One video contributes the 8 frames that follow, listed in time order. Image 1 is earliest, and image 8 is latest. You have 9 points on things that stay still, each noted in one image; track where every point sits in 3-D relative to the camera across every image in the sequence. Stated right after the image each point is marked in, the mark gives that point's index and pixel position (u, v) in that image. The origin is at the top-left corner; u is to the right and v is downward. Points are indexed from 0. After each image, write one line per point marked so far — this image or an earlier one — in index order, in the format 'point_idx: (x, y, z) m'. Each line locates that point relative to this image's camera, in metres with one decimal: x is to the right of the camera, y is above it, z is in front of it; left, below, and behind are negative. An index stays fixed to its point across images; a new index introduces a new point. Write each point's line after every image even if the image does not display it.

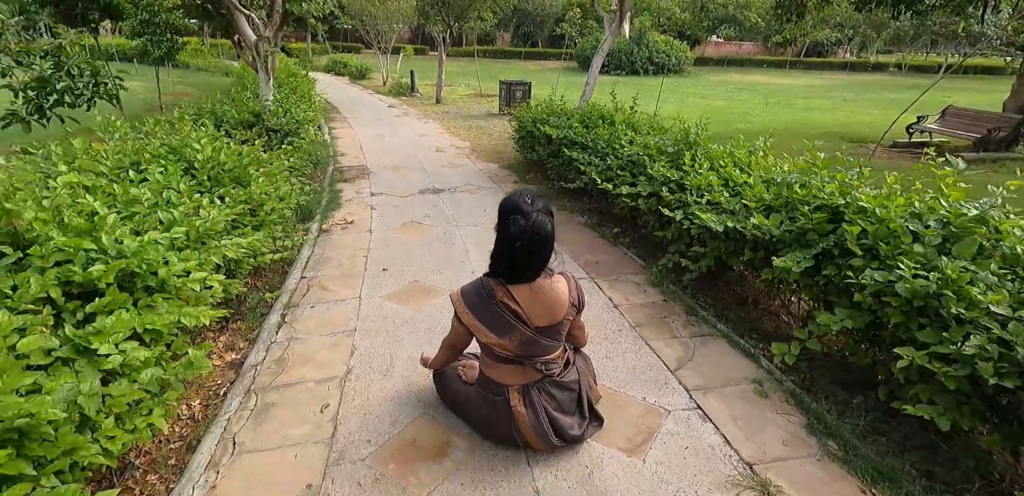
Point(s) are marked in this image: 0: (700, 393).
0: (+0.8, -0.6, +2.0) m
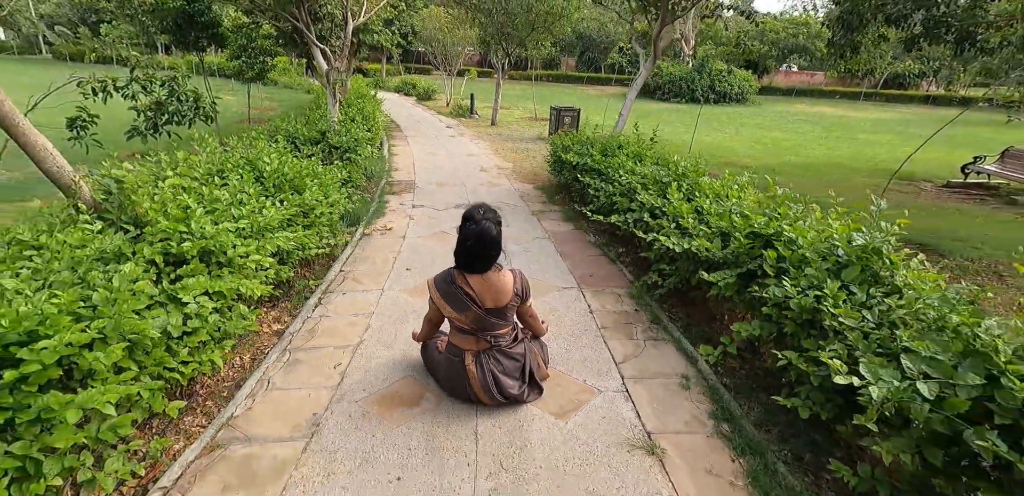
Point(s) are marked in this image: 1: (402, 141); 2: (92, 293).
0: (+0.6, -0.7, +2.3) m
1: (-2.7, +2.8, +12.0) m
2: (-1.6, -0.2, +1.7) m
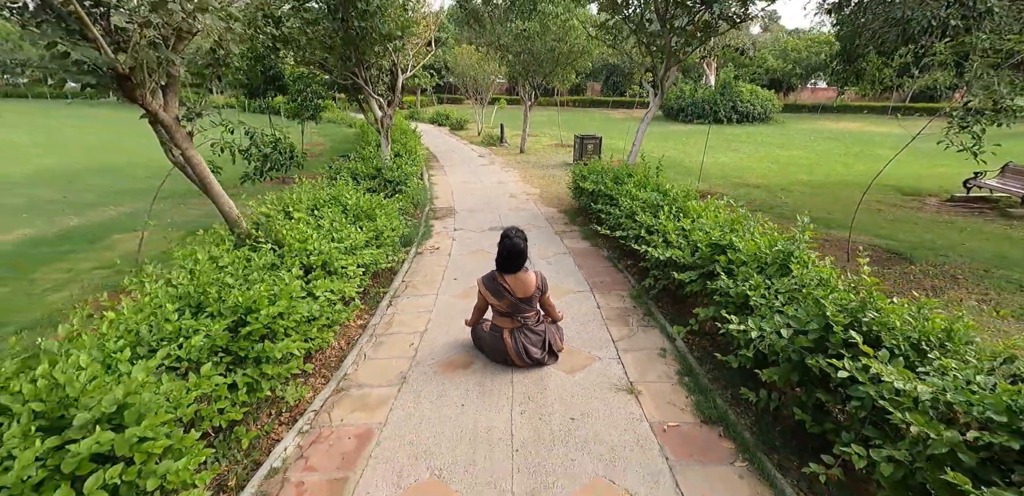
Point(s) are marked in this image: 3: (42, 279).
0: (+0.8, -0.7, +3.2) m
1: (-2.0, +2.2, +13.2) m
2: (-1.5, -0.2, +2.8) m
3: (-5.6, -0.4, +5.5) m
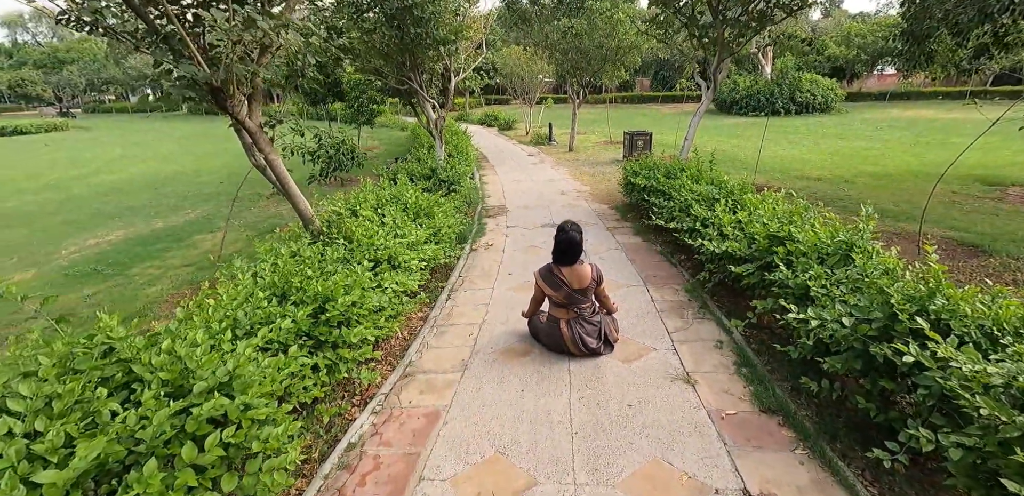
0: (+1.2, -0.7, +3.3) m
1: (-0.6, +2.2, +13.5) m
2: (-1.1, -0.2, +3.0) m
3: (-4.9, -0.3, +6.1) m
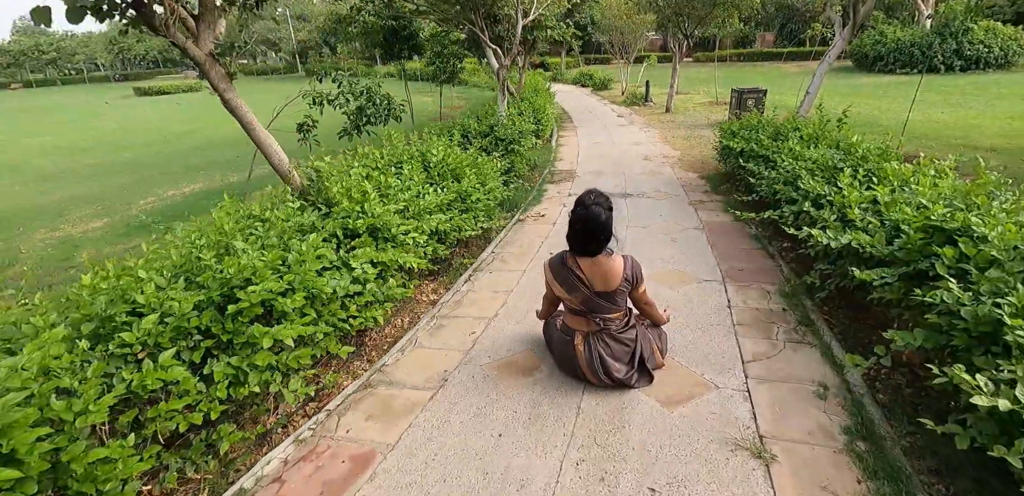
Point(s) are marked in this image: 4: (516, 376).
0: (+1.2, -0.6, +2.2) m
1: (+1.5, +3.1, +12.3) m
2: (-1.1, 0.0, +2.3) m
3: (-4.3, +0.3, +6.1) m
4: (0.0, -0.7, +2.4) m
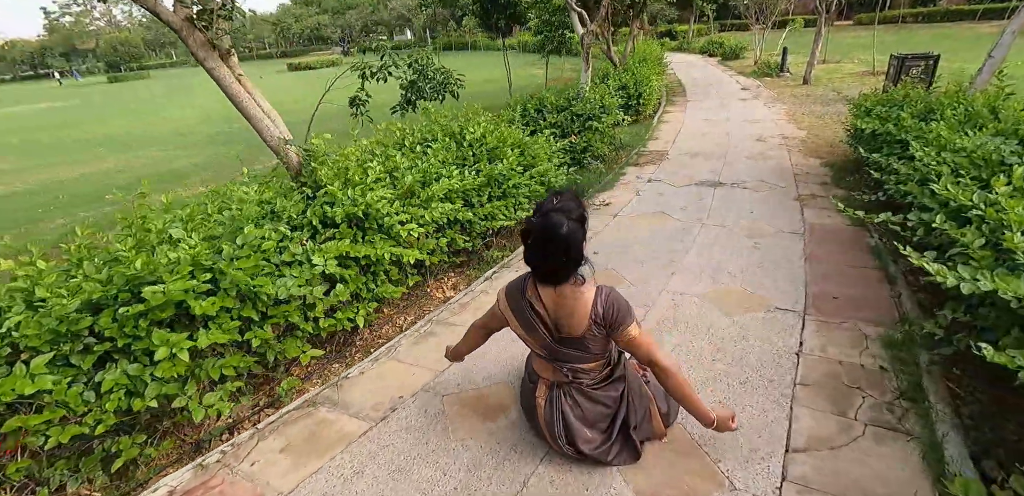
0: (+0.9, -0.8, +1.5) m
1: (+3.8, +3.3, +11.0) m
2: (-1.3, 0.0, +2.1) m
3: (-3.4, +0.7, +6.4) m
4: (-0.2, -0.7, +1.9) m
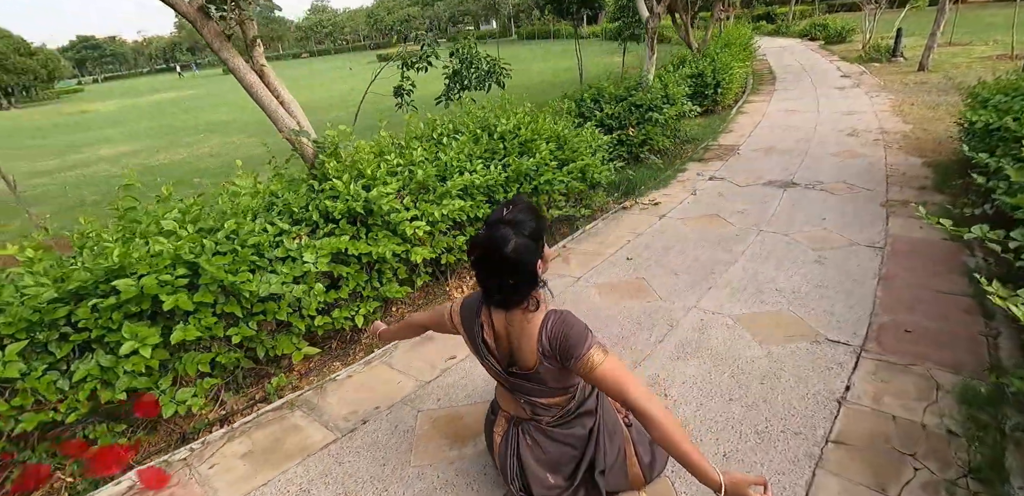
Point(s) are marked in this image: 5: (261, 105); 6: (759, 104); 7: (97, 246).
0: (+0.7, -0.9, +1.2) m
1: (+5.2, +3.3, +10.0) m
2: (-1.3, 0.0, +2.1) m
3: (-2.8, +0.9, +6.7) m
4: (-0.3, -0.7, +1.8) m
5: (-1.5, +0.9, +2.8) m
6: (+4.9, +3.0, +9.6) m
7: (-1.7, 0.0, +2.0) m
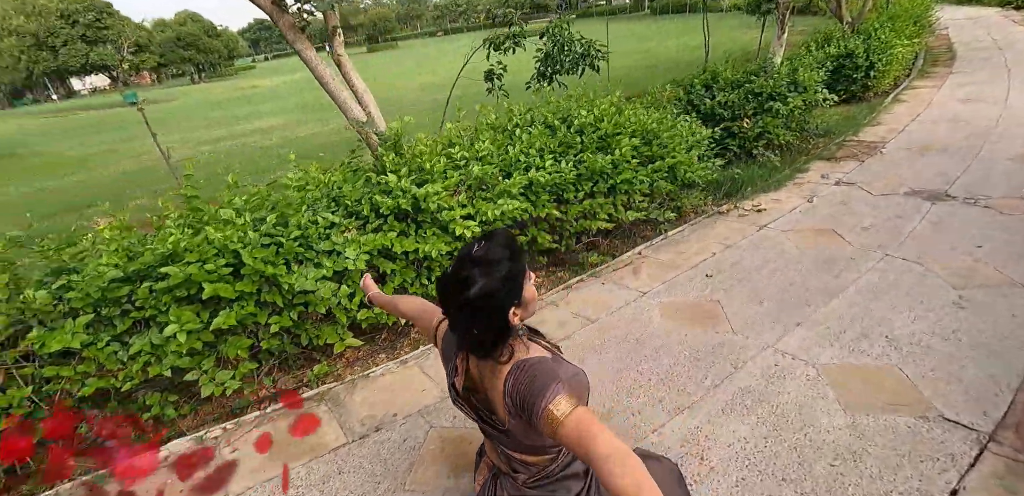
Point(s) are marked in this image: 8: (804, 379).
0: (+0.5, -1.0, +0.9) m
1: (+7.2, +3.0, +8.4) m
2: (-1.1, +0.1, +2.2) m
3: (-1.4, +1.3, +6.9) m
4: (-0.3, -0.8, +1.7) m
5: (-1.1, +0.9, +2.9) m
6: (+6.9, +2.7, +8.0) m
7: (-1.6, +0.1, +2.2) m
8: (+1.3, -0.6, +2.0) m
